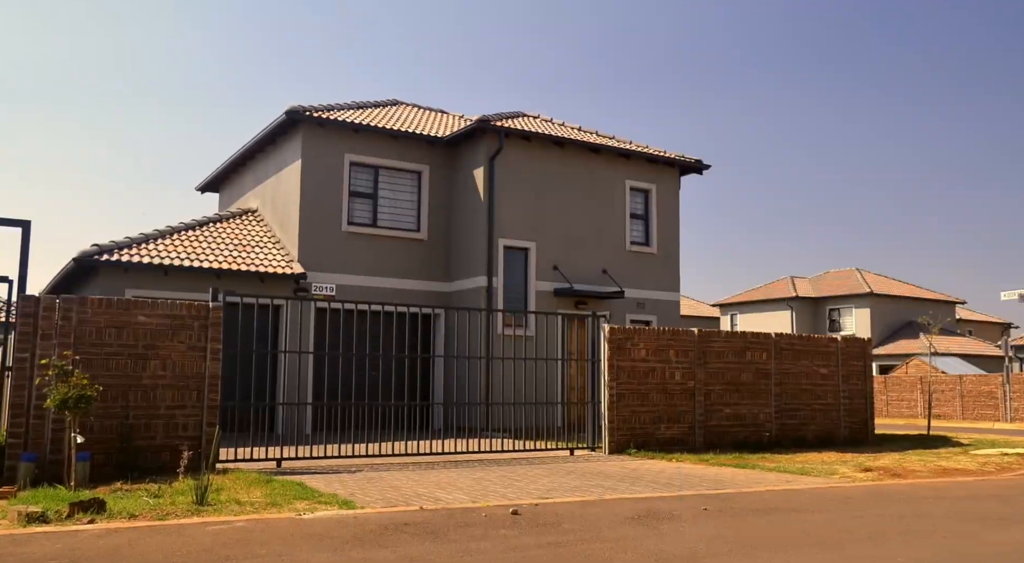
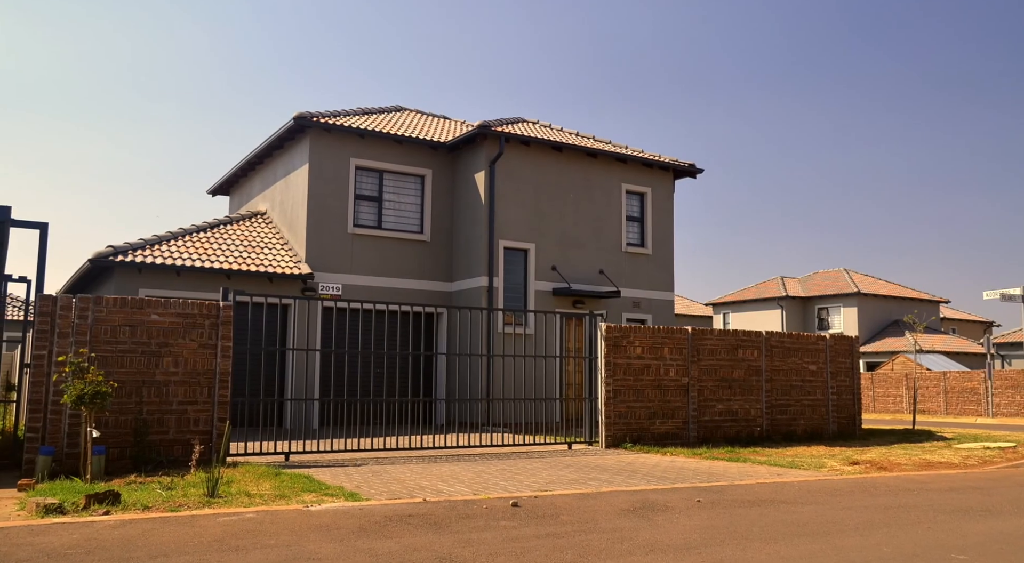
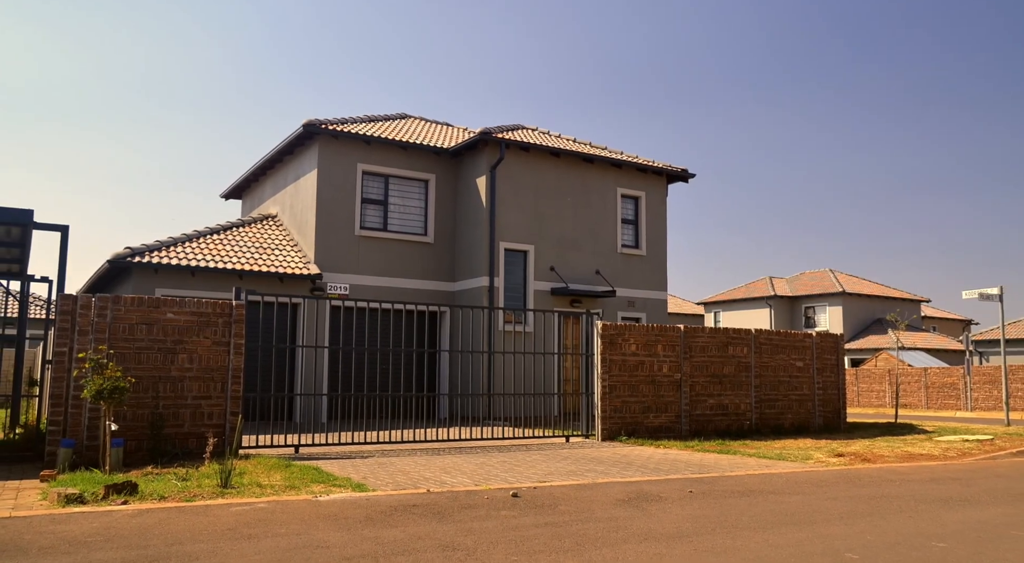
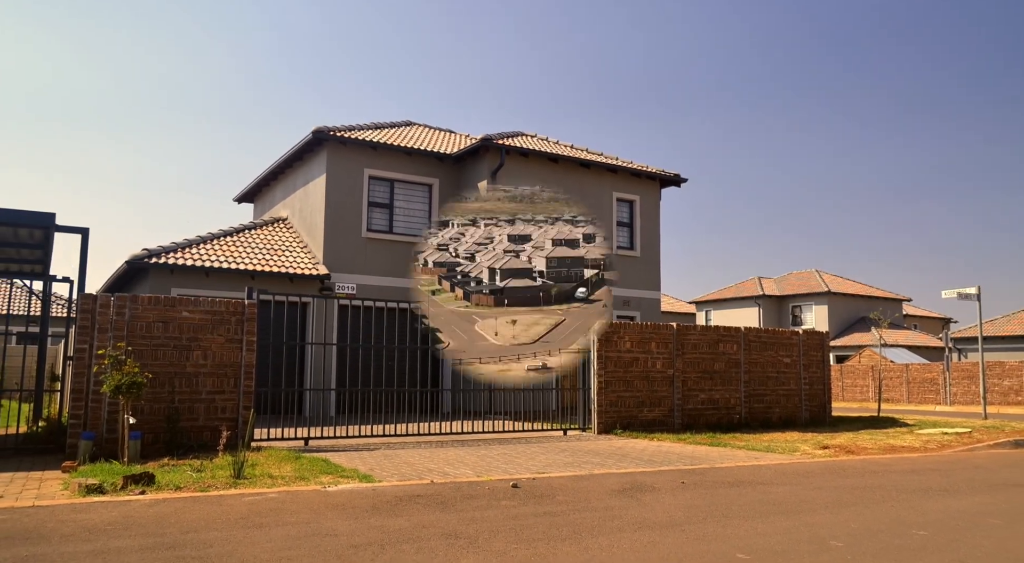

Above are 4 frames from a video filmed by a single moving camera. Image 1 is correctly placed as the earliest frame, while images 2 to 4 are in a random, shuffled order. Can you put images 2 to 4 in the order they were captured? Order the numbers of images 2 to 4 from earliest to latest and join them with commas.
2, 3, 4
